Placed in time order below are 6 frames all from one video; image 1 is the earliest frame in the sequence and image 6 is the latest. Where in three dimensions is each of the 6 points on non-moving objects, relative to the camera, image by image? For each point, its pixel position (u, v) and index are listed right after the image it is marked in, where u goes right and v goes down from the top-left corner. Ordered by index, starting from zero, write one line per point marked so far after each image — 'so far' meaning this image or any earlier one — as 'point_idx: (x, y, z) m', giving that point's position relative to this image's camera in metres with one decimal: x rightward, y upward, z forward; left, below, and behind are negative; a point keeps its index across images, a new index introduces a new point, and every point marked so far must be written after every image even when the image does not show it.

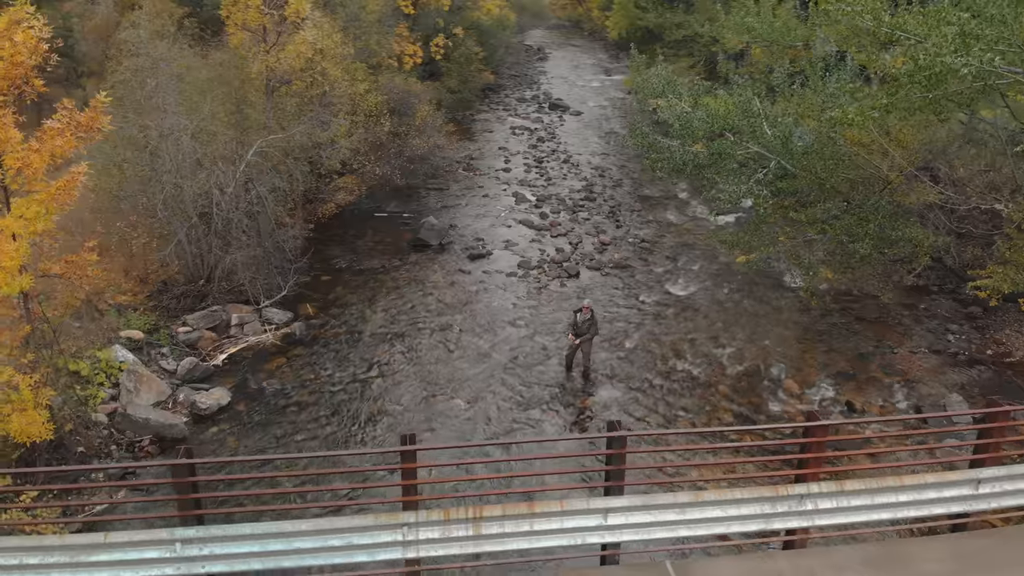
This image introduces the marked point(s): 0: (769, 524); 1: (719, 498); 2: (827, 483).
0: (+2.0, -1.8, +5.0) m
1: (+1.6, -1.6, +5.0) m
2: (+2.4, -1.5, +5.0) m
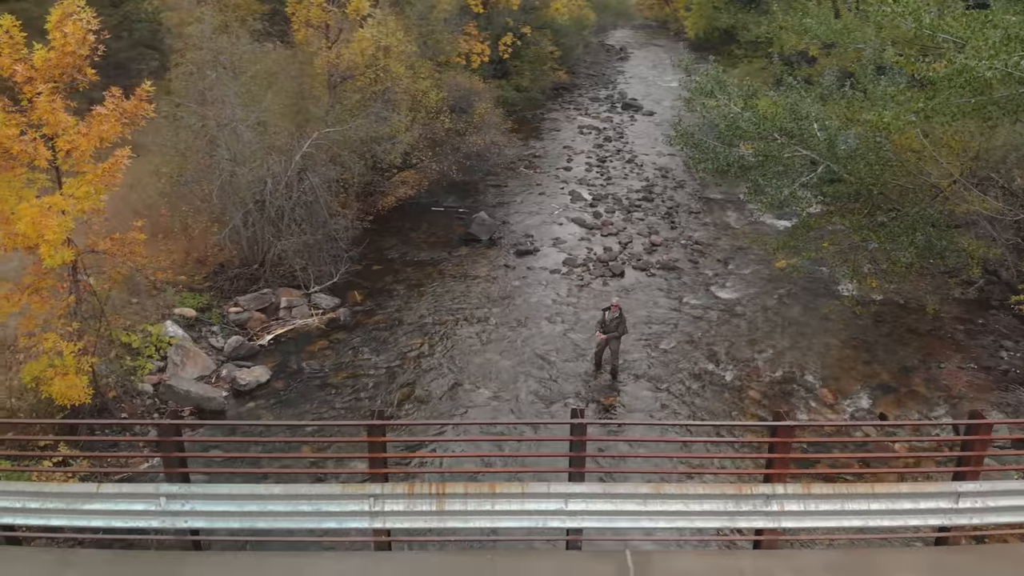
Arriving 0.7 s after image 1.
0: (+1.7, -1.8, +4.9) m
1: (+1.3, -1.5, +4.9) m
2: (+2.1, -1.5, +4.9) m
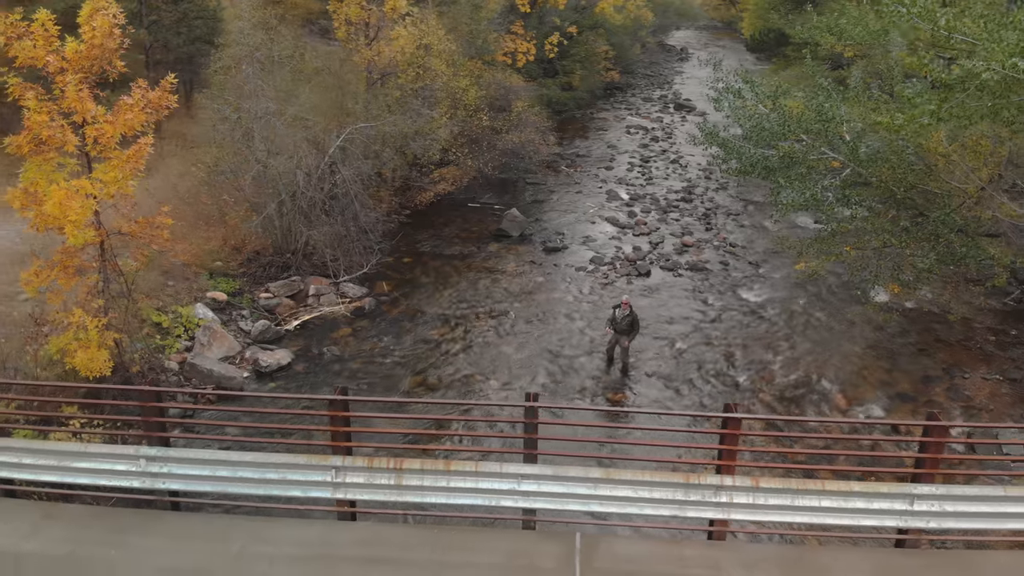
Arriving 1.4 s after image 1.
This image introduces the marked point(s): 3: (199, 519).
0: (+1.3, -1.7, +4.9) m
1: (+0.9, -1.5, +4.9) m
2: (+1.7, -1.4, +4.9) m
3: (-2.5, -1.9, +5.2) m
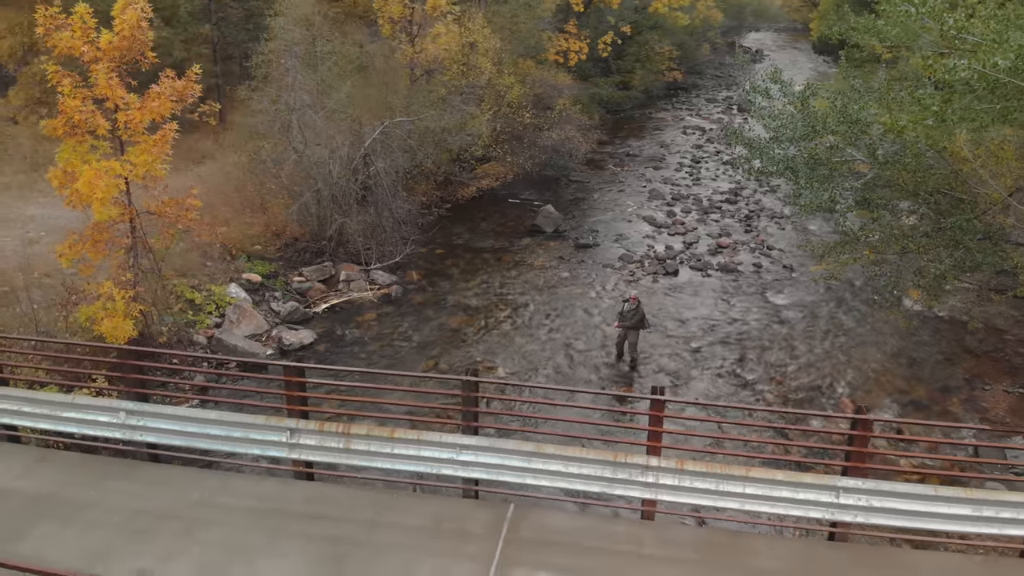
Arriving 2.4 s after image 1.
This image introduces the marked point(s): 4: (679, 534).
0: (+0.8, -1.5, +5.0) m
1: (+0.4, -1.3, +5.1) m
2: (+1.2, -1.3, +4.9) m
3: (-3.0, -1.6, +5.6) m
4: (+1.3, -1.9, +4.9) m
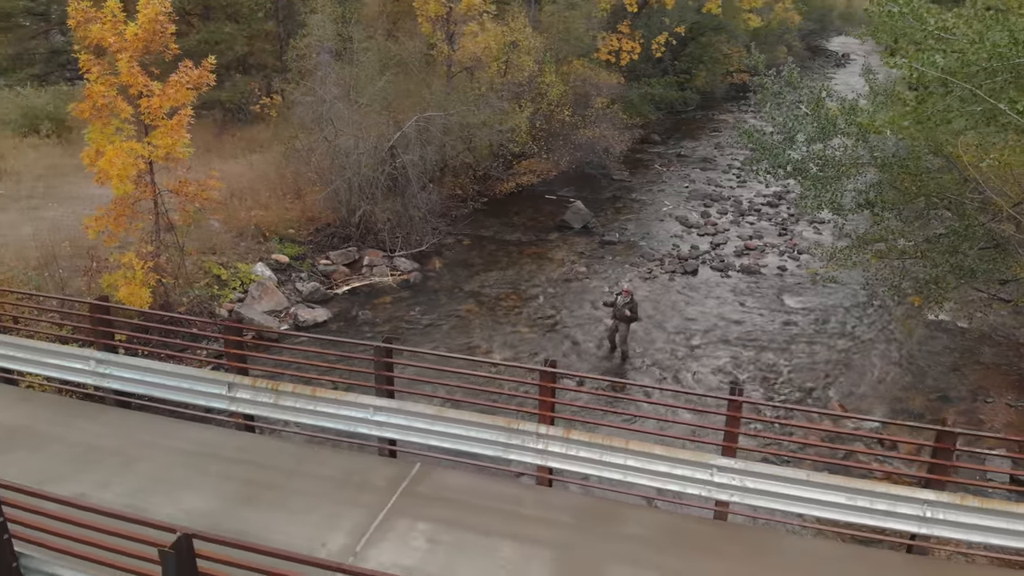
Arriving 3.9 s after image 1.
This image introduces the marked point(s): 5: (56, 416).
0: (-0.1, -1.4, +5.4) m
1: (-0.4, -1.1, +5.5) m
2: (+0.4, -1.1, +5.2) m
3: (-3.7, -1.2, +6.3) m
4: (+0.4, -1.7, +5.2) m
5: (-4.4, -1.2, +6.3) m
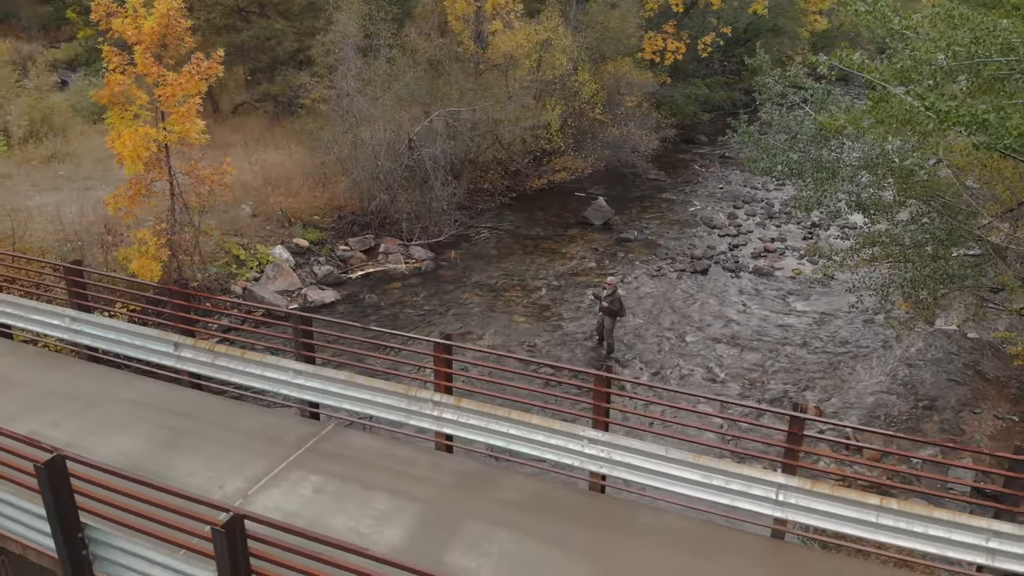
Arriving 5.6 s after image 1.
0: (-0.9, -1.2, +5.8) m
1: (-1.3, -0.9, +5.9) m
2: (-0.5, -0.9, +5.6) m
3: (-4.5, -0.9, +7.1) m
4: (-0.5, -1.5, +5.6) m
5: (-5.2, -0.8, +7.1) m
